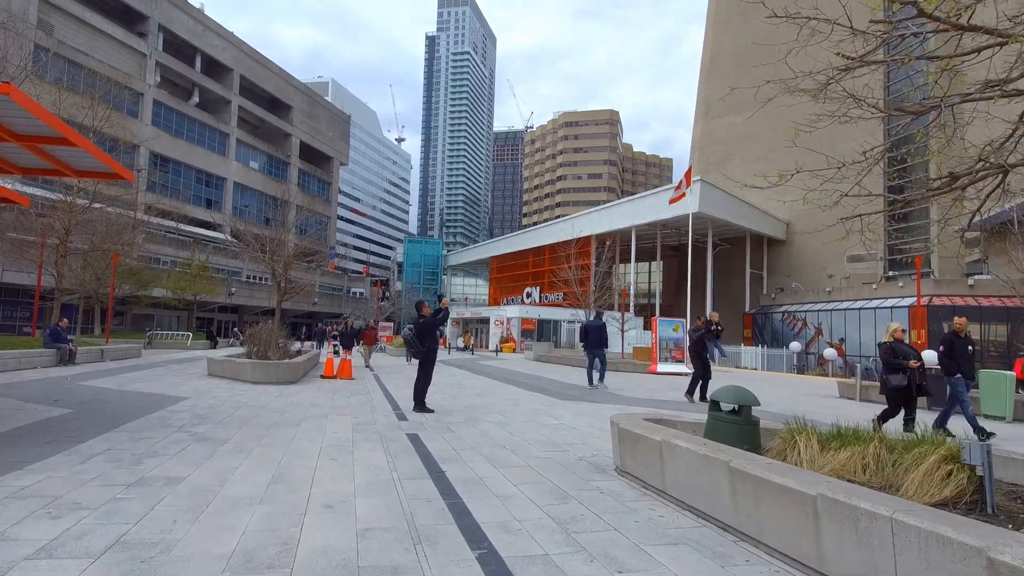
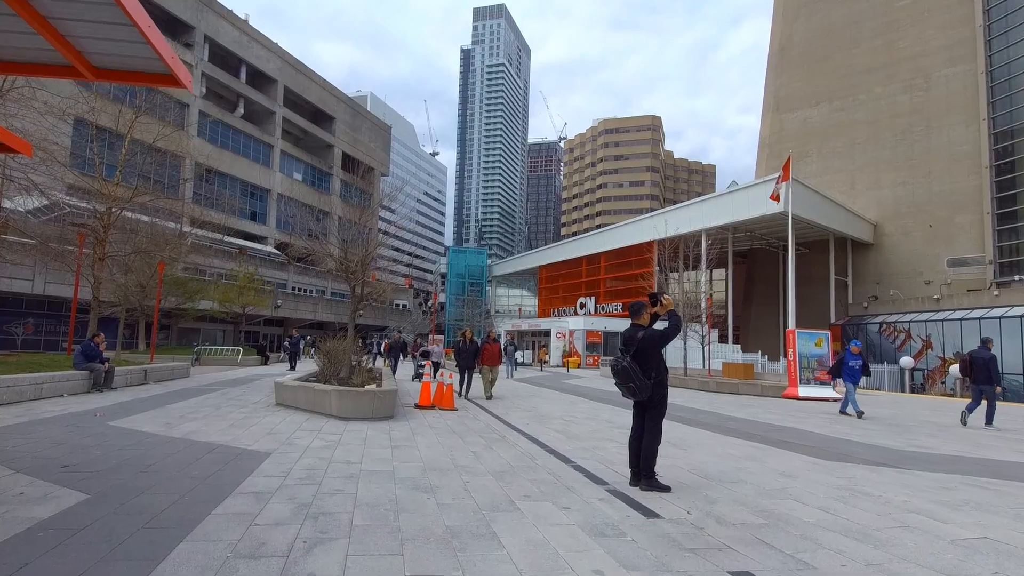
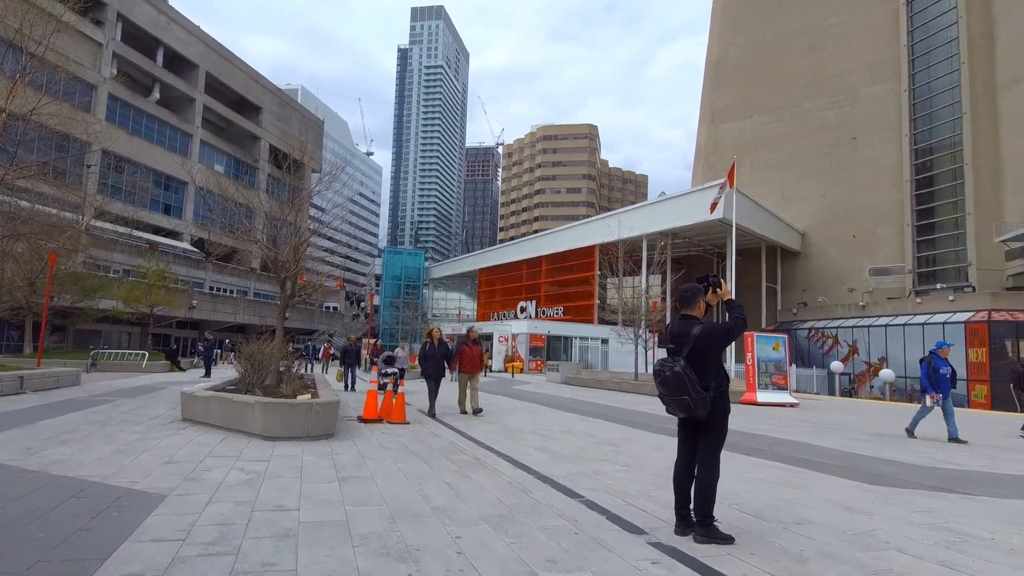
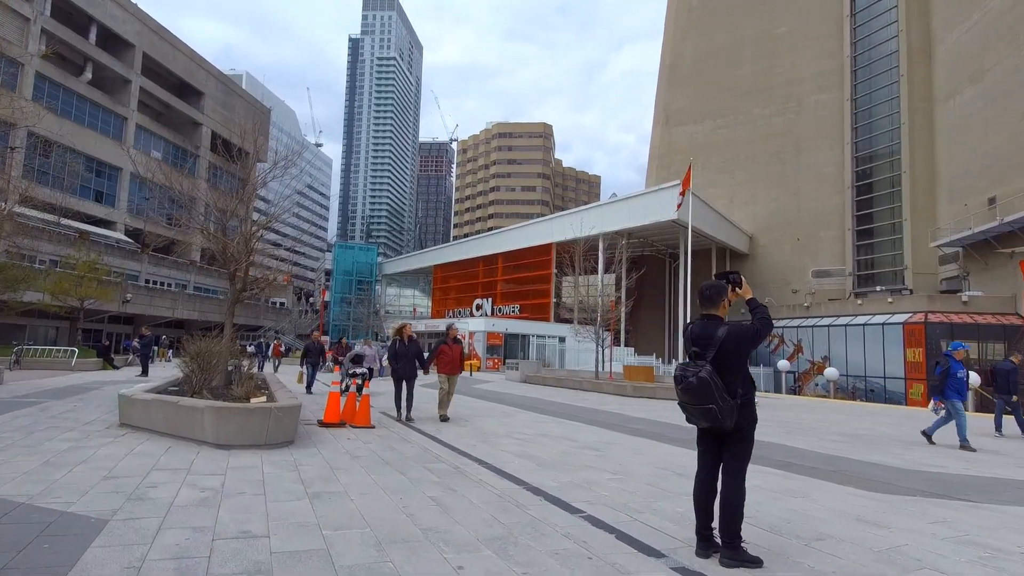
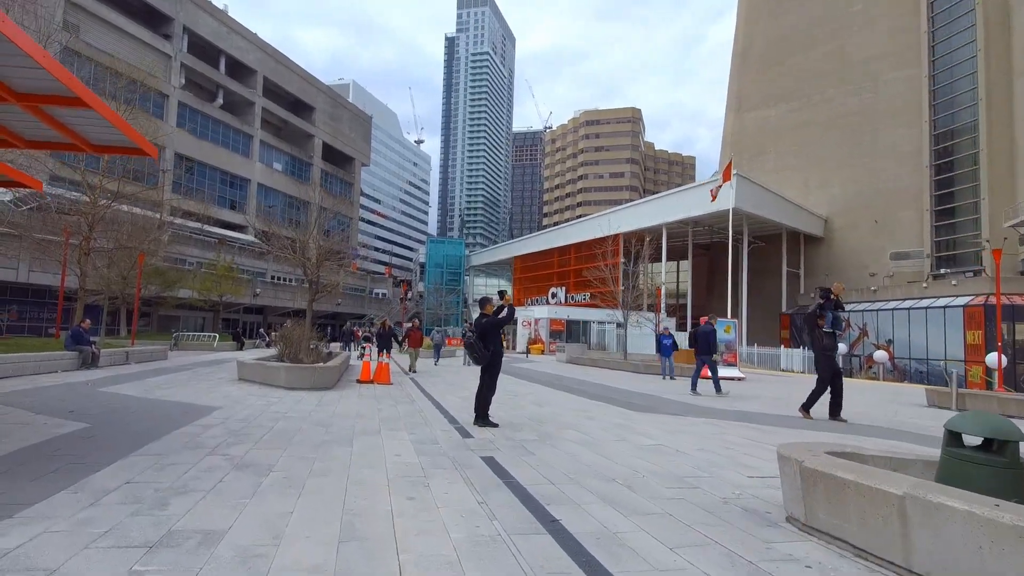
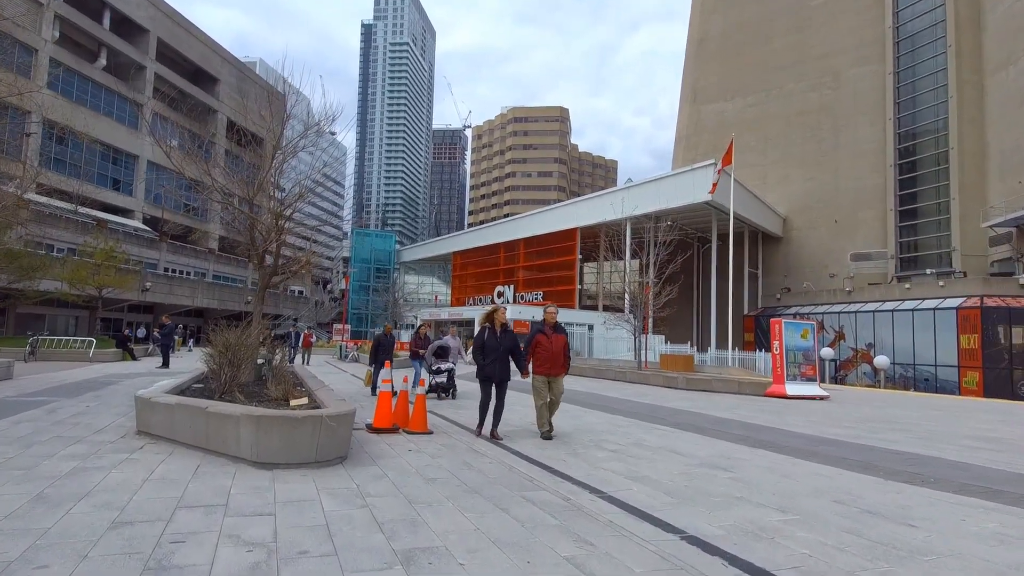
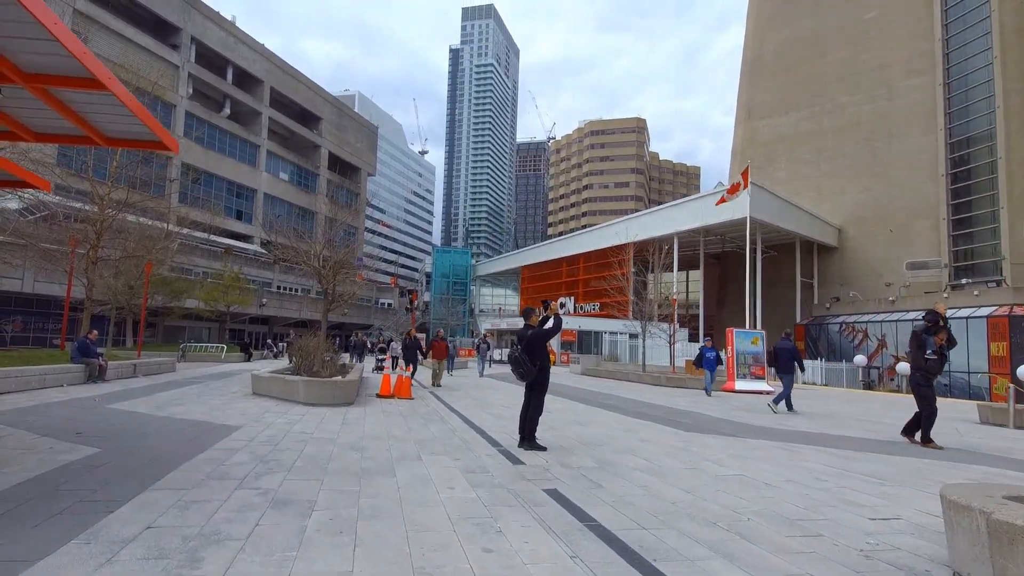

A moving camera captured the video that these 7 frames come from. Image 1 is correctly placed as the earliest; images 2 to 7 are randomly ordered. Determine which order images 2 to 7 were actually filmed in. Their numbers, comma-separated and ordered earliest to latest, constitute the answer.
5, 7, 2, 3, 4, 6
